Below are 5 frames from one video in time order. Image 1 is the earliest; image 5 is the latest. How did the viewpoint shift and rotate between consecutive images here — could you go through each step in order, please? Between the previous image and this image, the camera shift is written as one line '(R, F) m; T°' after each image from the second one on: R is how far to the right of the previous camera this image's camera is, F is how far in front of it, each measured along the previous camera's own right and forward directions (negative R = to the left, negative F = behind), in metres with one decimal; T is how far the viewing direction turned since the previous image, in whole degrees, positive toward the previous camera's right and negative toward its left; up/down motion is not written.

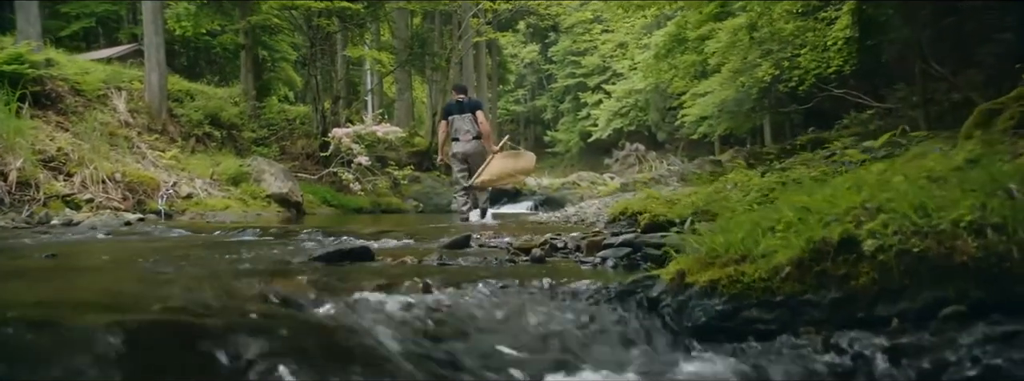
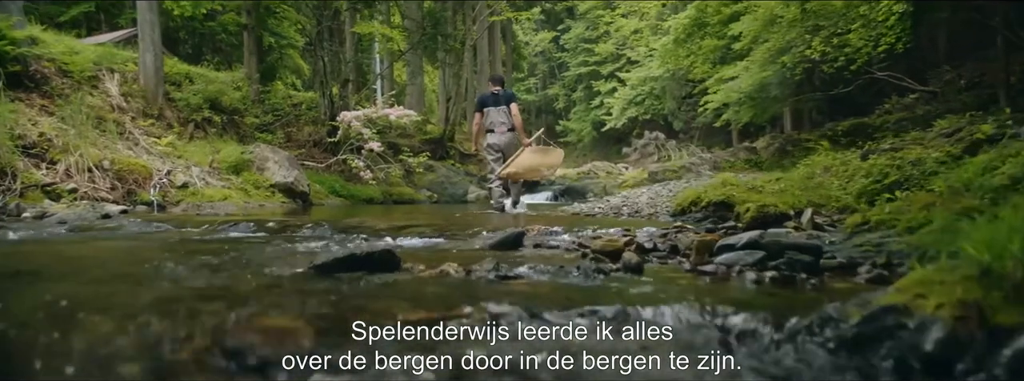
(-0.2, +1.0) m; -1°
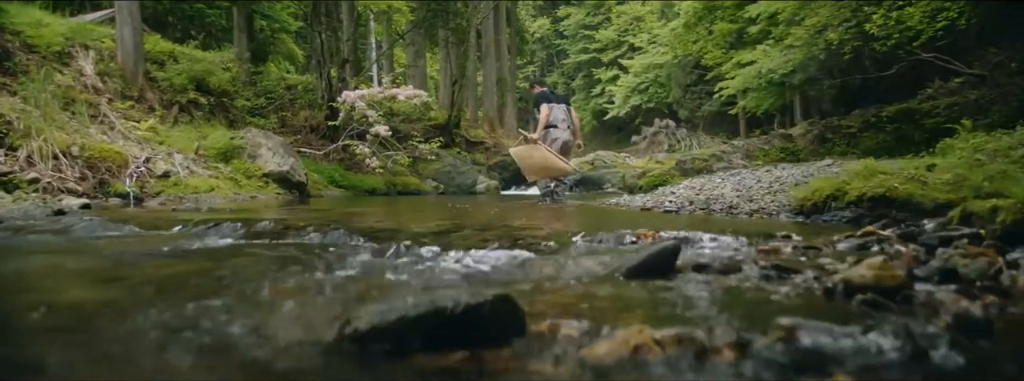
(-0.4, +1.1) m; +1°
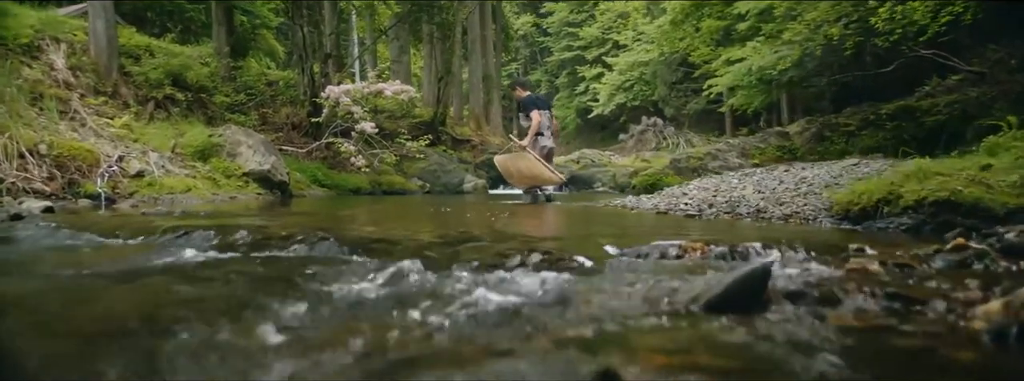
(-0.1, +0.4) m; +1°
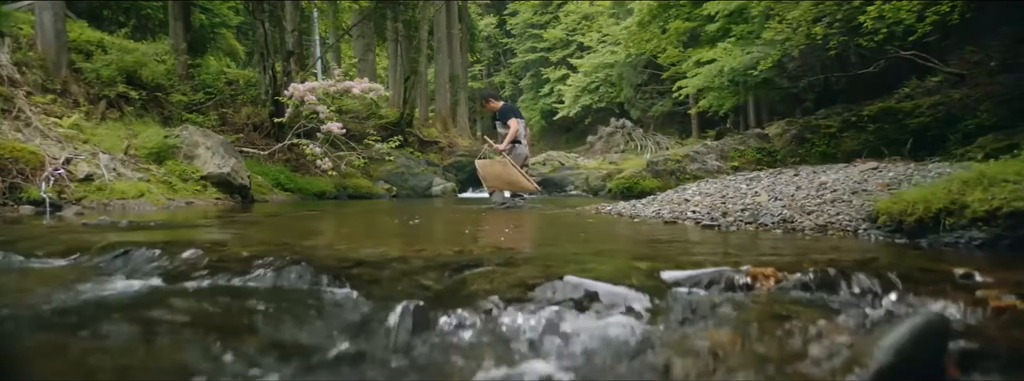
(-0.2, +0.4) m; +3°
